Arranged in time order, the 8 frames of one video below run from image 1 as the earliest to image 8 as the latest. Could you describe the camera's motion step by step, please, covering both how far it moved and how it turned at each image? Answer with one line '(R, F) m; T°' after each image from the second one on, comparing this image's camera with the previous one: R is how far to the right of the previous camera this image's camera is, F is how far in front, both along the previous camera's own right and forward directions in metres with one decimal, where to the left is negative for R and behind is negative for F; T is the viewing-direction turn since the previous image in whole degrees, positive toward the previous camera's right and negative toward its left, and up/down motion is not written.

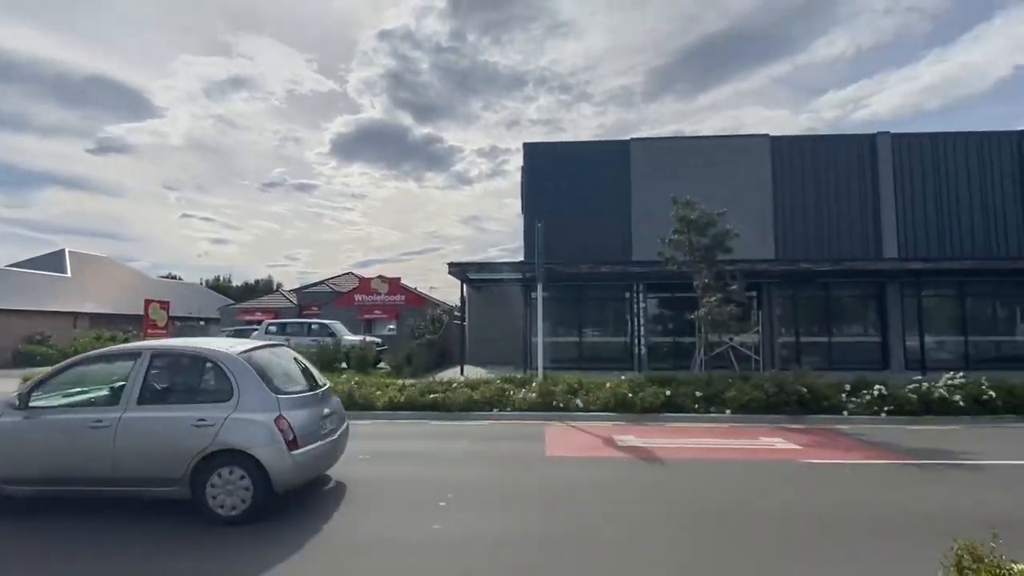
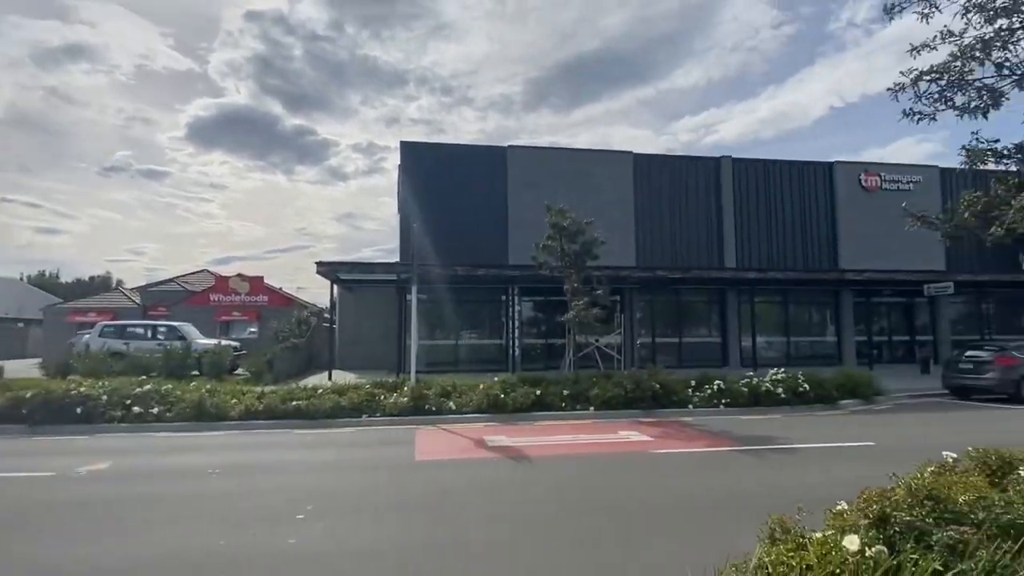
(+0.1, 0.0) m; +13°
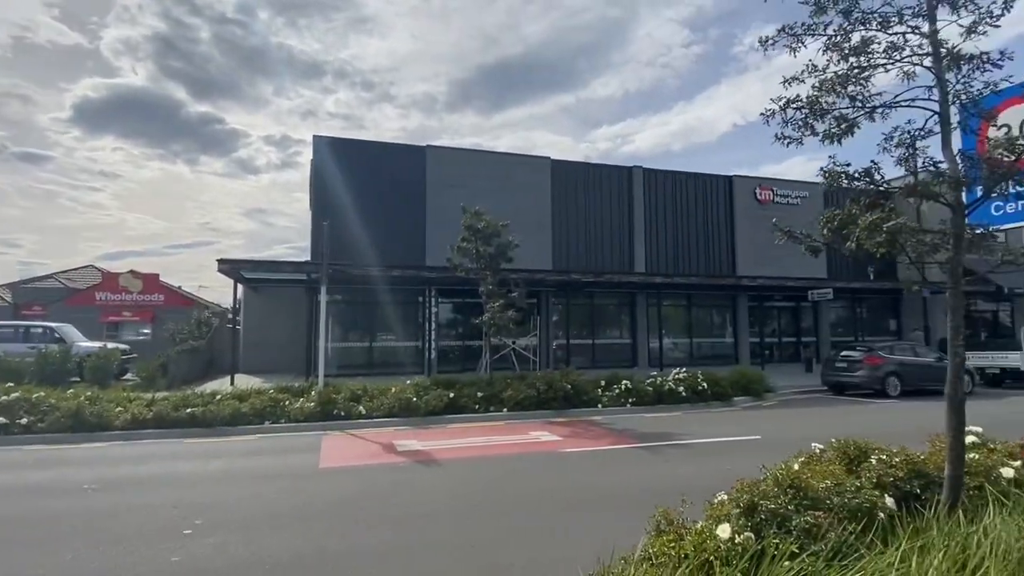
(+0.1, 0.0) m; +8°
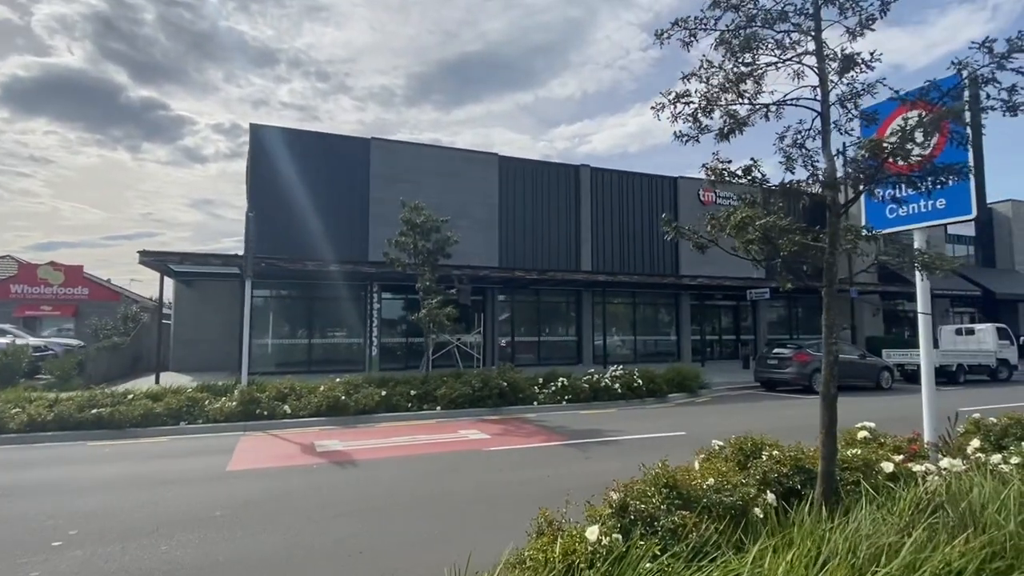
(+0.5, +0.1) m; +4°
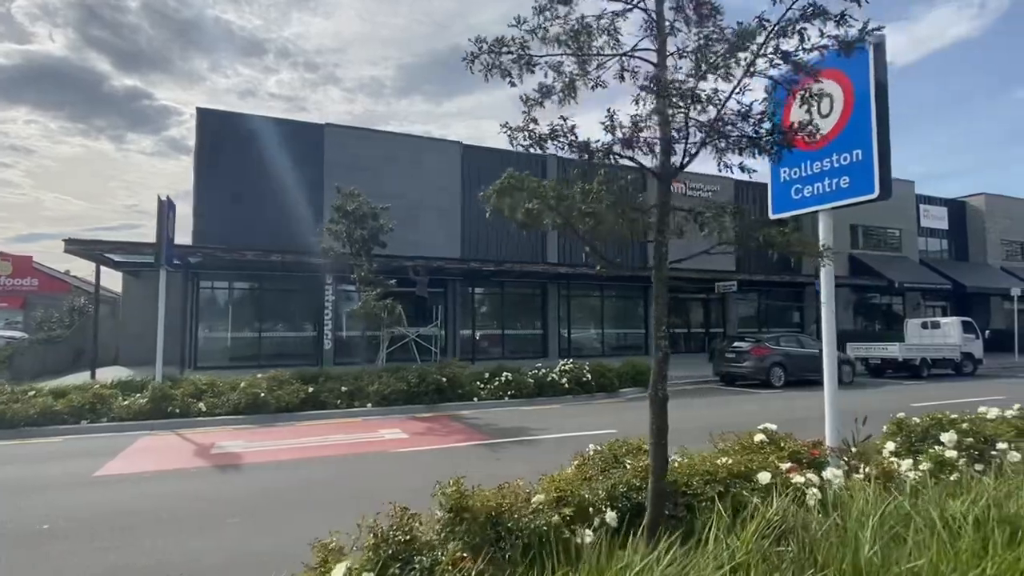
(+1.3, +0.6) m; +1°
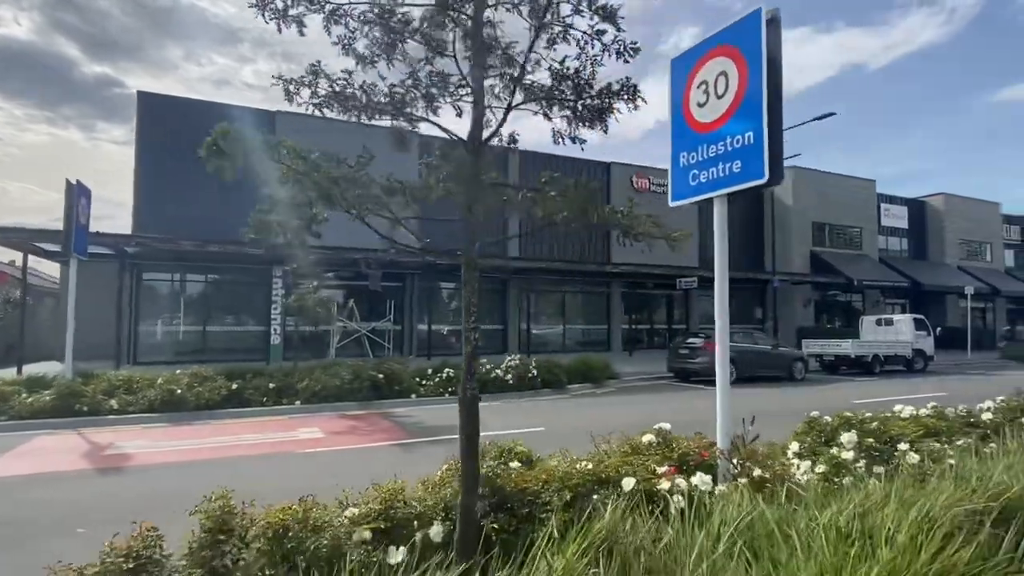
(+1.0, +0.4) m; +2°
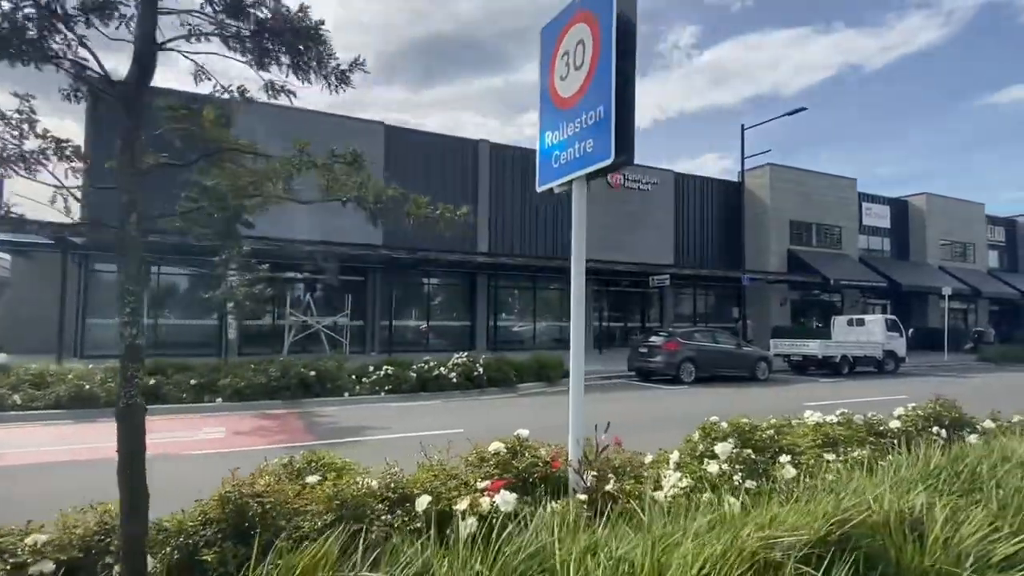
(+1.3, +0.5) m; 0°
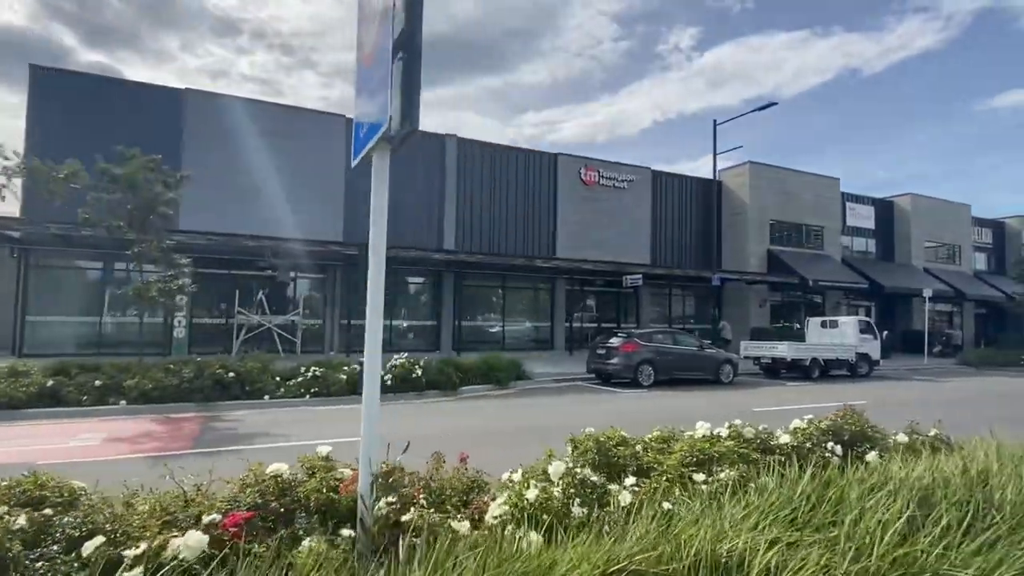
(+1.4, +0.7) m; 0°
